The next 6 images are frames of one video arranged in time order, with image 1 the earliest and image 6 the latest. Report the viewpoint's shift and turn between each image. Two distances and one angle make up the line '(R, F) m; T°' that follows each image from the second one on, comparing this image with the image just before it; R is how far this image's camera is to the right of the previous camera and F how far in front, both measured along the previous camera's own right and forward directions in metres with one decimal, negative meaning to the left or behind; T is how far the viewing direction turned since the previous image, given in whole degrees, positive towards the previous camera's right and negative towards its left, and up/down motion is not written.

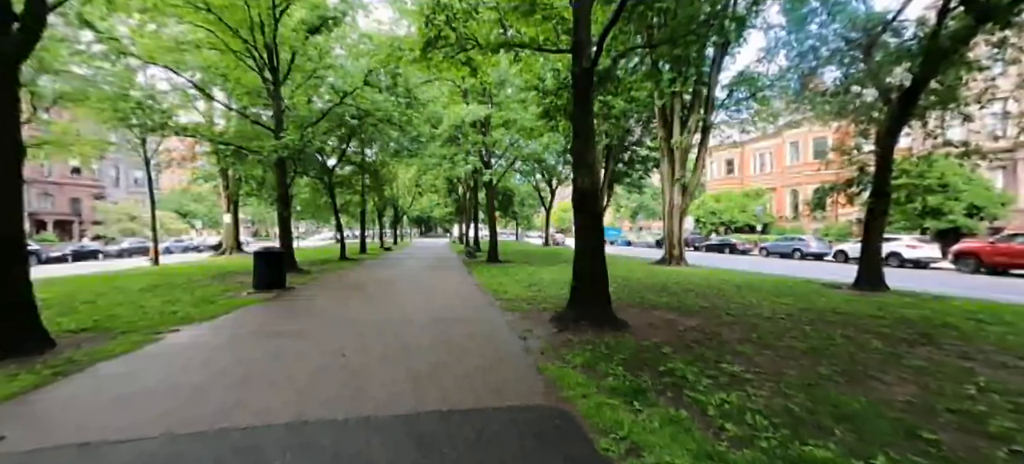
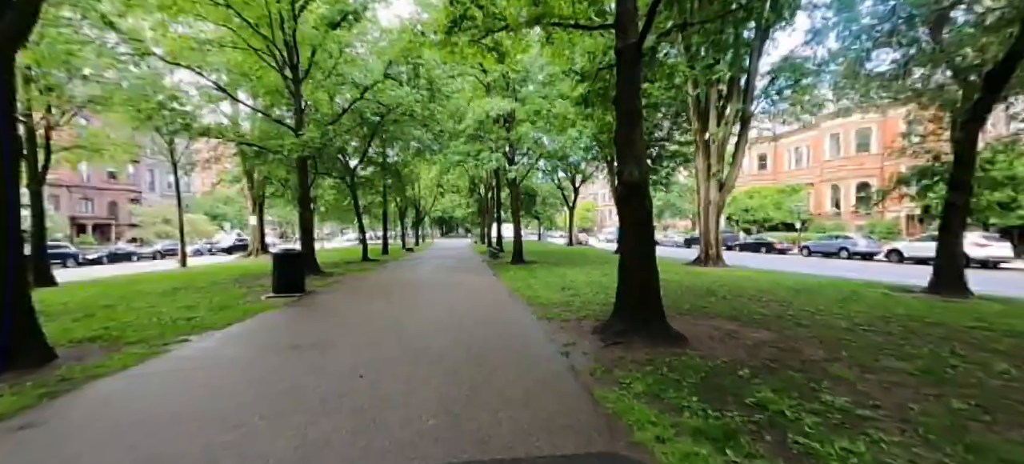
(-0.3, +0.8) m; -3°
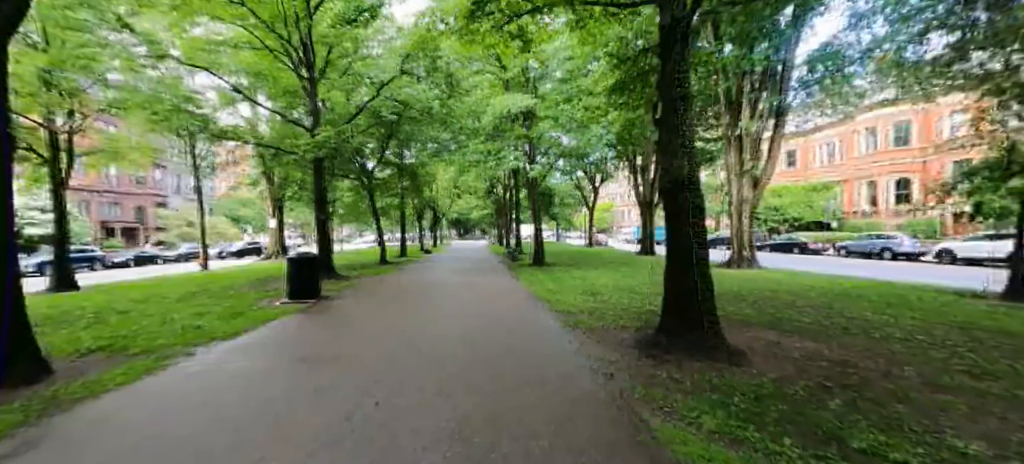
(-0.2, +0.7) m; -2°
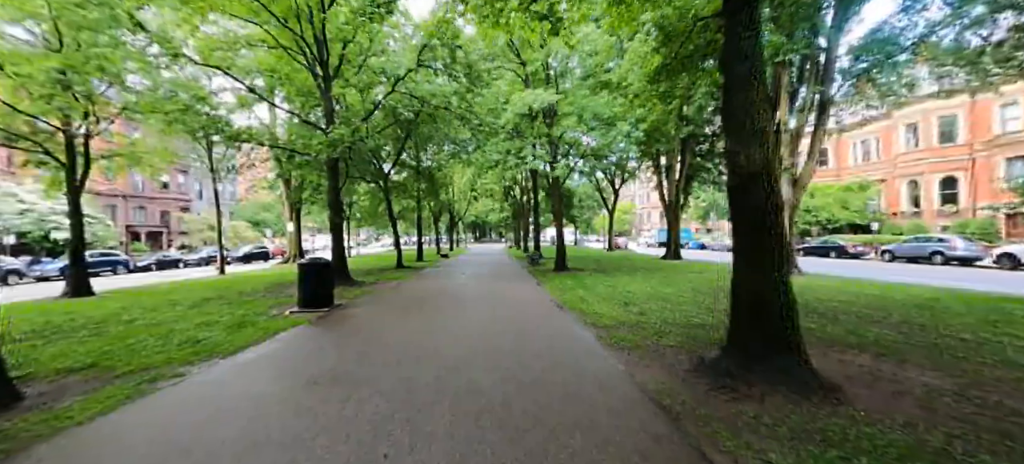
(-0.2, +0.8) m; -2°
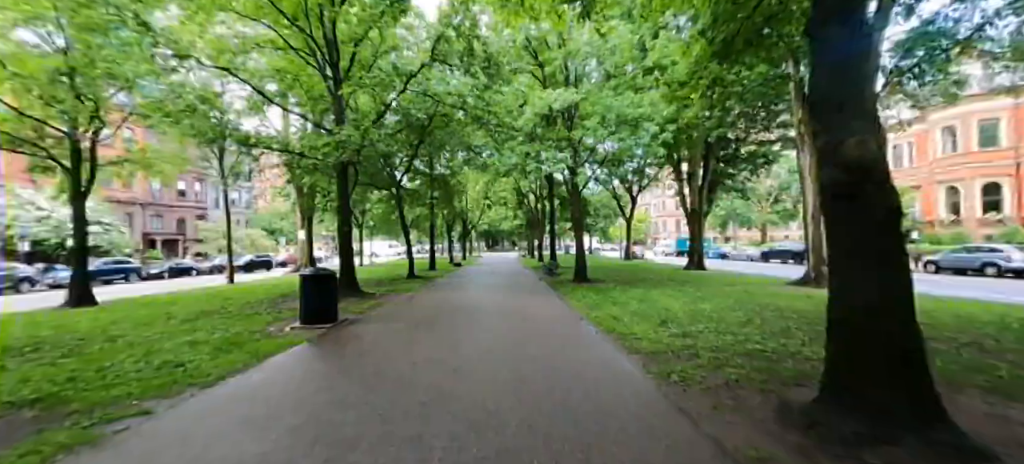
(-0.2, +0.9) m; -2°
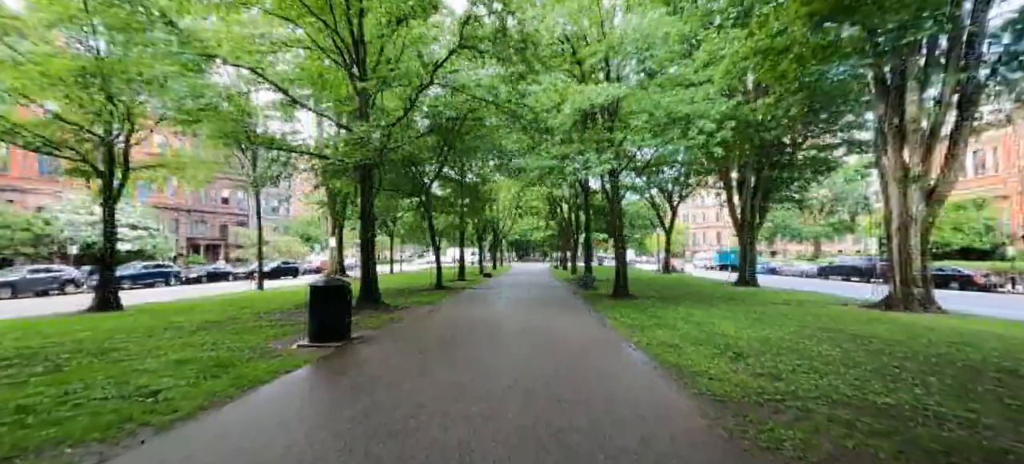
(-0.1, +1.2) m; -4°
